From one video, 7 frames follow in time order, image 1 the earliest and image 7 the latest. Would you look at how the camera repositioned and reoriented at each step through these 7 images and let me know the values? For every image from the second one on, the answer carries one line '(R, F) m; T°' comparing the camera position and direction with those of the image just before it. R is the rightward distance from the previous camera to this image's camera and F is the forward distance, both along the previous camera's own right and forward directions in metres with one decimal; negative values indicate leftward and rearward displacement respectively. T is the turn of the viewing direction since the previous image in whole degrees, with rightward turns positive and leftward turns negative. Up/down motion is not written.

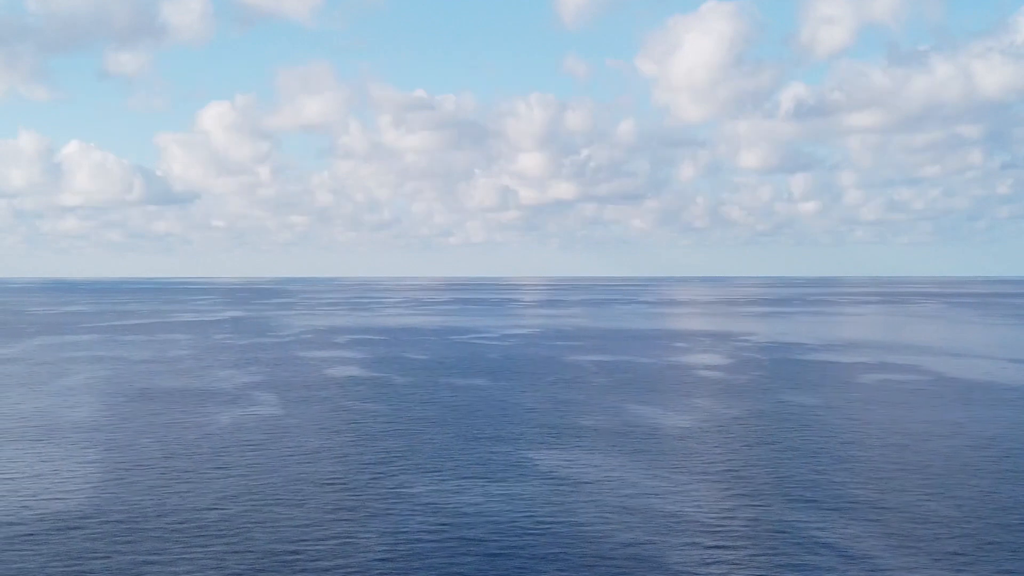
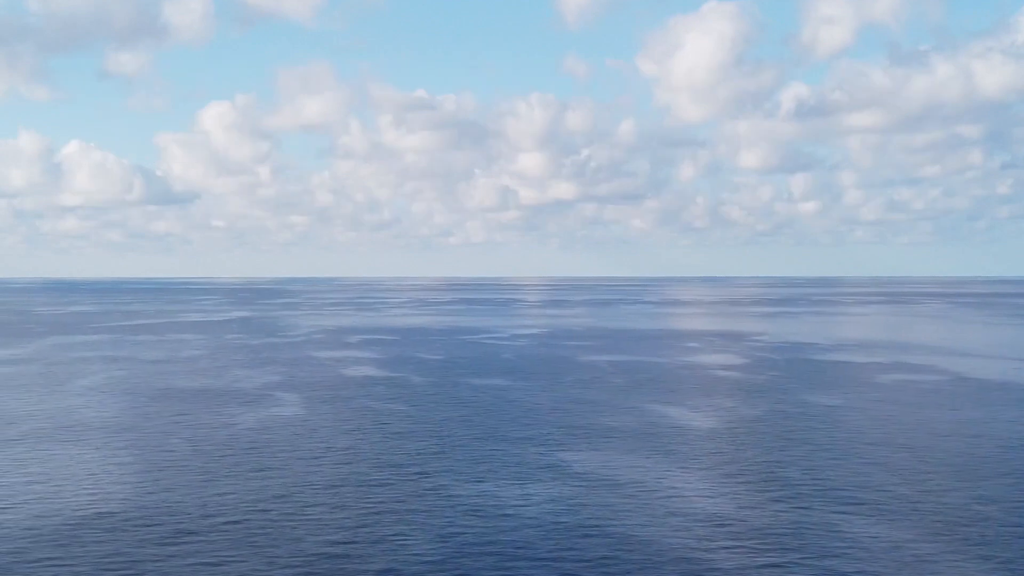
(-1.9, -0.1) m; 0°
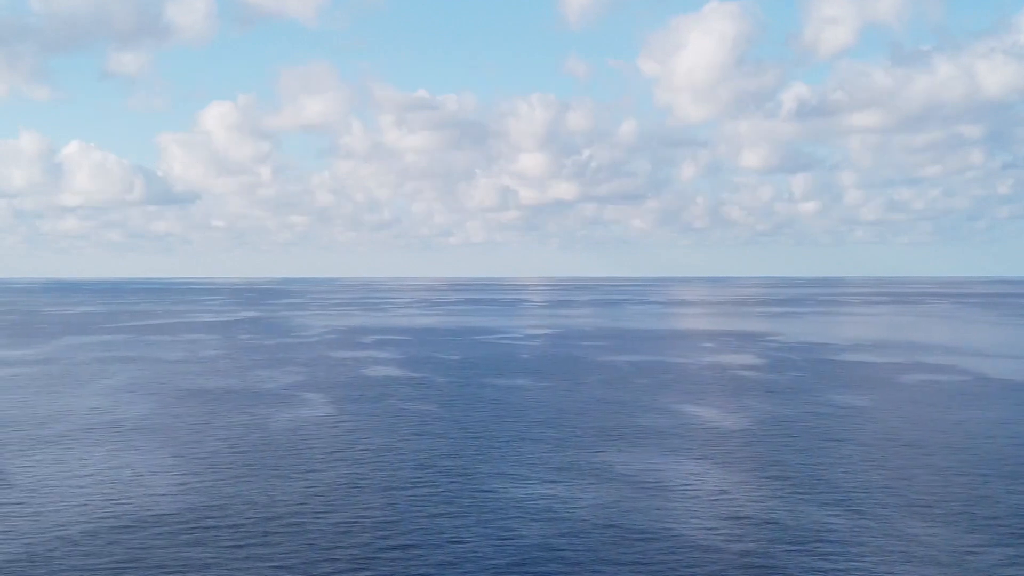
(-2.4, -0.1) m; 0°
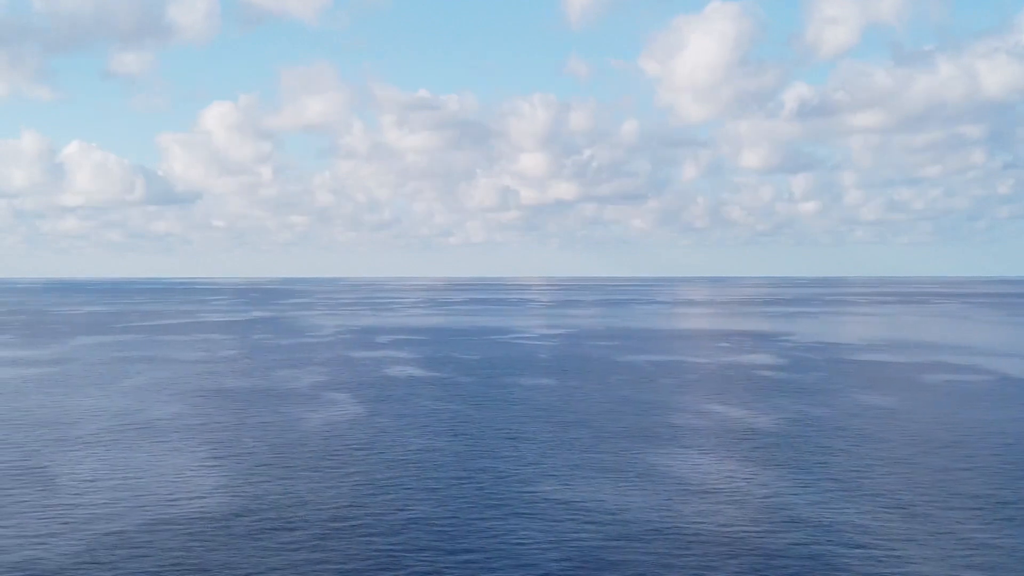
(-2.4, -0.1) m; 0°
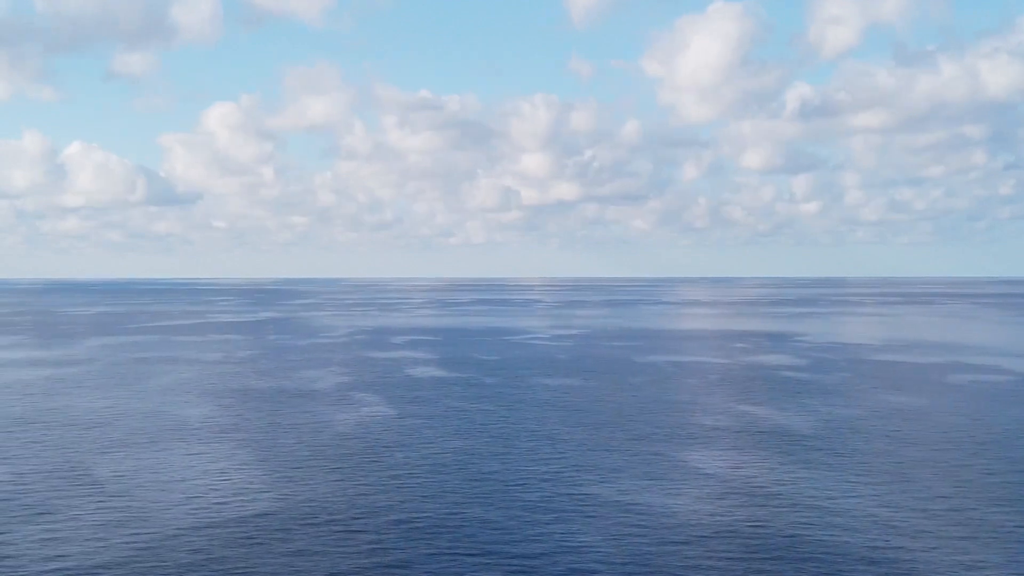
(-2.4, 0.0) m; 0°
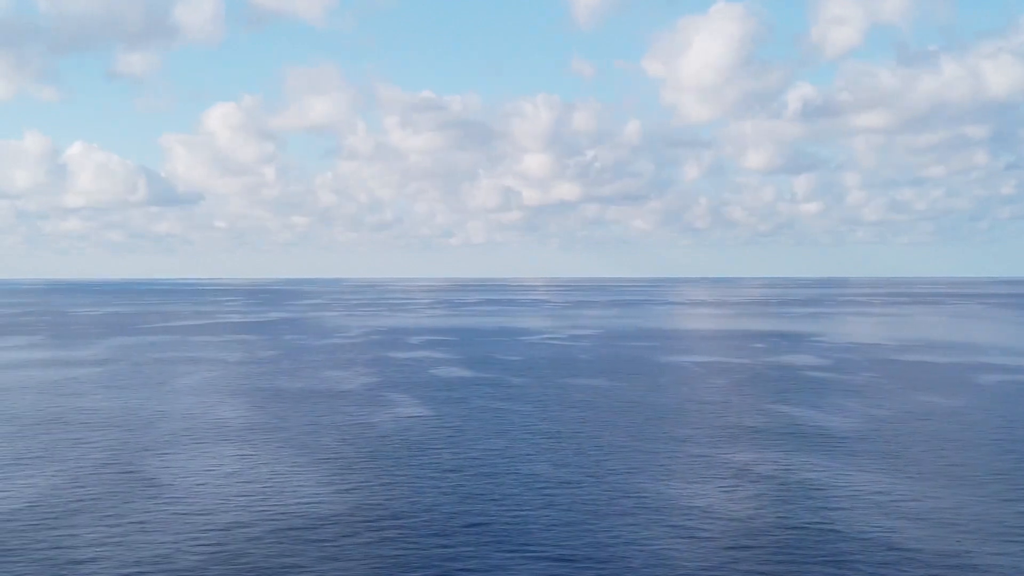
(-2.9, -0.1) m; 0°
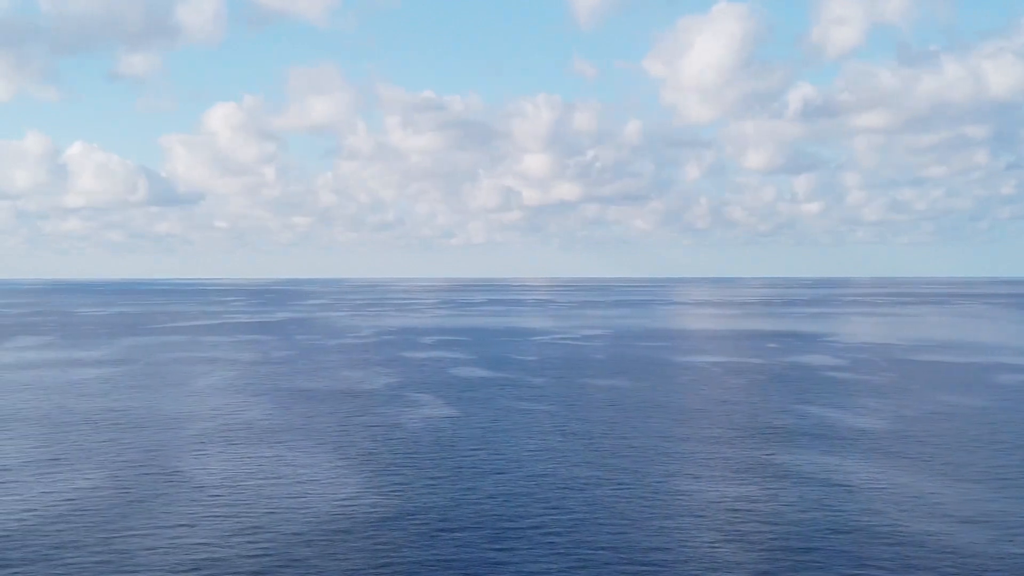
(-2.1, -0.1) m; 0°
